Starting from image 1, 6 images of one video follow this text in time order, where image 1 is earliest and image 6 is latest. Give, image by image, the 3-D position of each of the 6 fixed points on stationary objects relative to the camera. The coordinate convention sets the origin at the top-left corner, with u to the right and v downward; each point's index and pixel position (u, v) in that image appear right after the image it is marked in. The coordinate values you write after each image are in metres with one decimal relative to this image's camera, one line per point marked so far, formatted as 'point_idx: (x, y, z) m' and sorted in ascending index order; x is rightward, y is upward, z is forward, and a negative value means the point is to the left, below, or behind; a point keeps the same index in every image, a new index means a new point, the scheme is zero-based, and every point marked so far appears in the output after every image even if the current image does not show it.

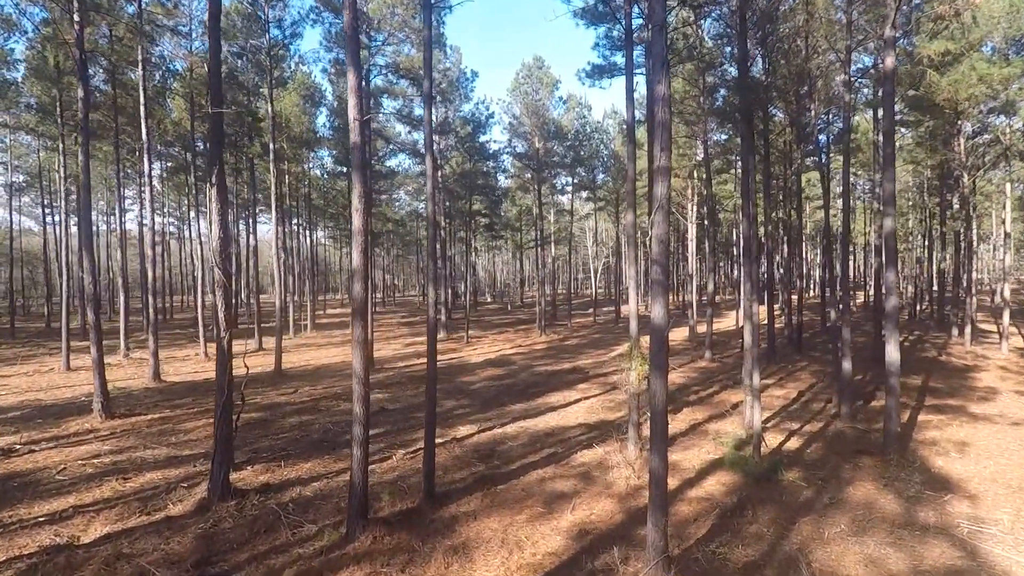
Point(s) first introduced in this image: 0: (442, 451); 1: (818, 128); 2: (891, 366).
0: (-1.2, -2.7, +9.4) m
1: (+9.5, +5.0, +17.4) m
2: (+5.6, -1.1, +8.2) m
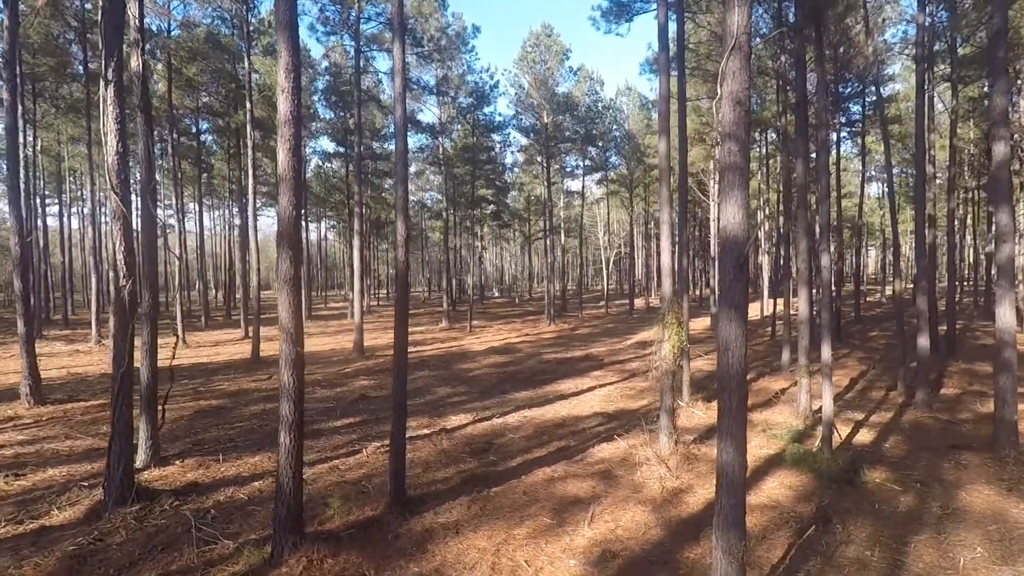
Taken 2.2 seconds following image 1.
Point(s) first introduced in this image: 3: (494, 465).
0: (-1.2, -2.1, +7.6) m
1: (+9.6, +5.6, +15.5) m
2: (+5.6, -0.5, +6.3) m
3: (-0.2, -2.1, +6.7) m
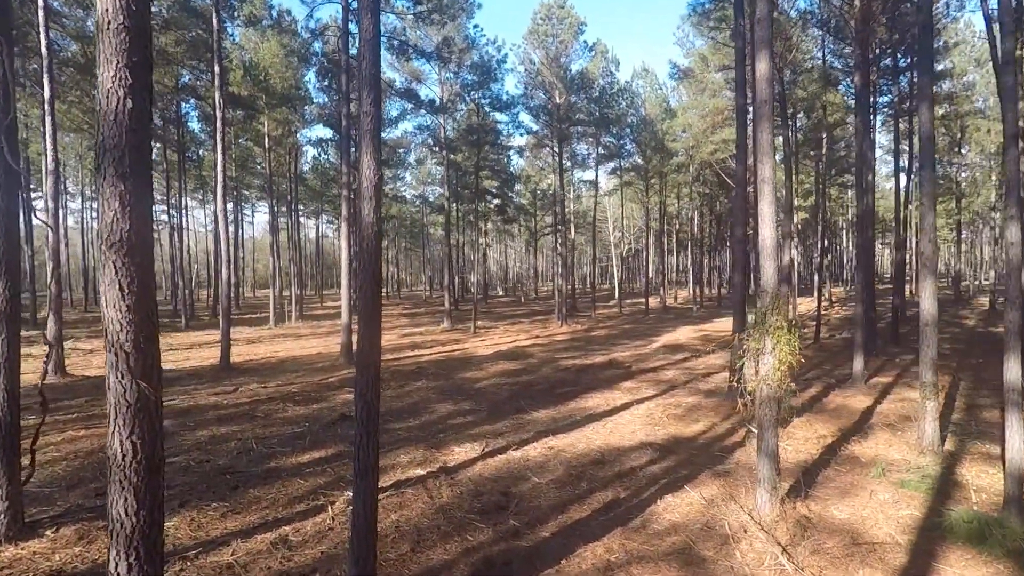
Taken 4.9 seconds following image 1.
0: (-0.9, -2.0, +5.5) m
1: (+9.9, +5.7, +13.3) m
2: (+5.8, -0.4, +4.2) m
3: (0.0, -2.0, +4.5) m
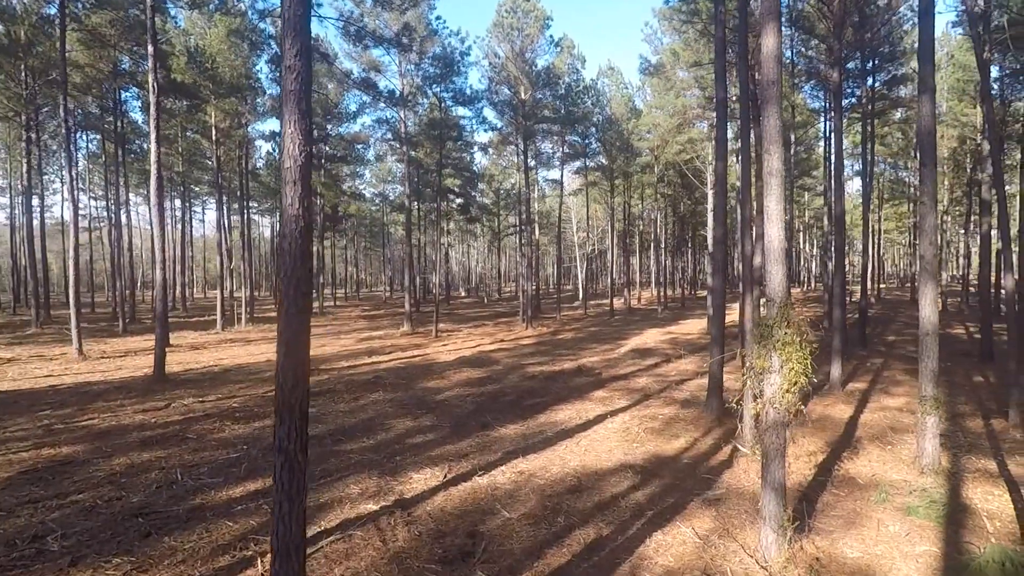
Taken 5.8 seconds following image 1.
0: (-1.2, -2.1, +4.7) m
1: (+9.1, +5.6, +13.2) m
2: (+5.6, -0.5, +3.8) m
3: (-0.2, -2.1, +3.8) m
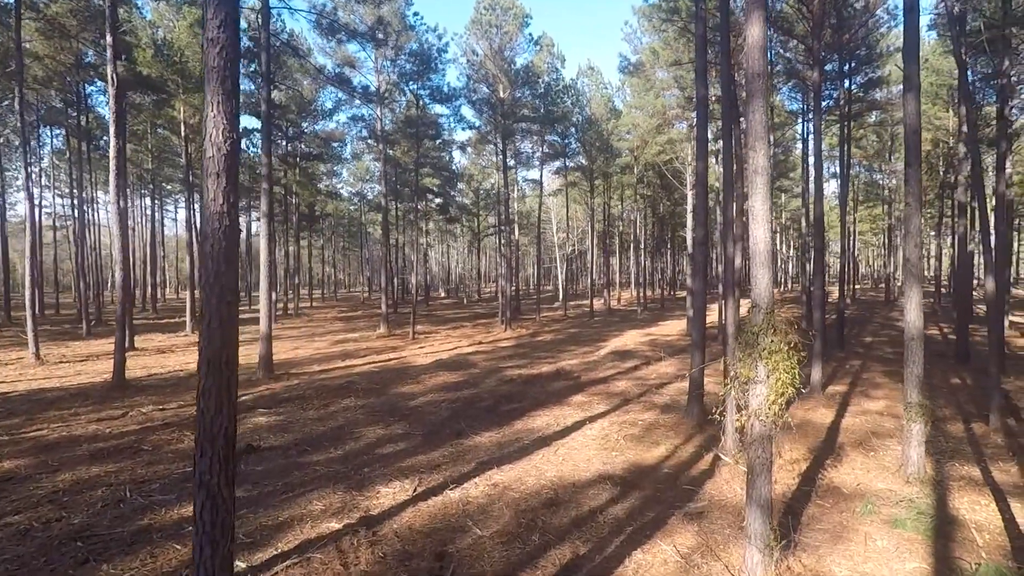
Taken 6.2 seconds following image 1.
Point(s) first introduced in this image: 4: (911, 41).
0: (-1.4, -2.1, +4.3) m
1: (+8.6, +5.6, +13.2) m
2: (+5.4, -0.5, +3.7) m
3: (-0.4, -2.1, +3.5) m
4: (+4.0, +2.5, +5.6) m
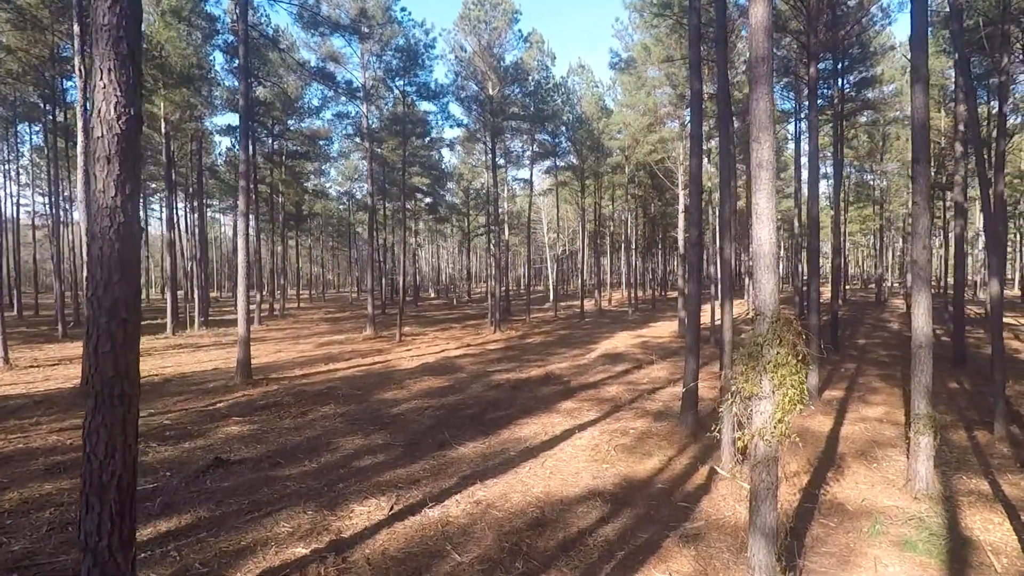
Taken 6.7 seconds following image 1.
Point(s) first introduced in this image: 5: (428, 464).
0: (-1.6, -2.1, +3.9) m
1: (+8.3, +5.5, +12.9) m
2: (+5.3, -0.5, +3.4) m
3: (-0.5, -2.1, +3.1) m
4: (+3.8, +2.4, +5.2) m
5: (-1.0, -2.1, +6.8) m
